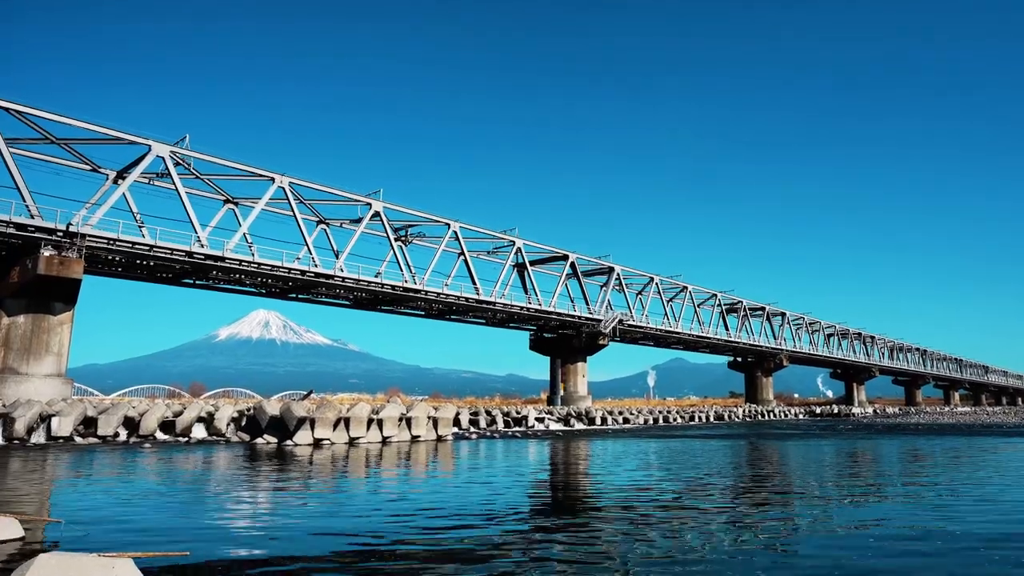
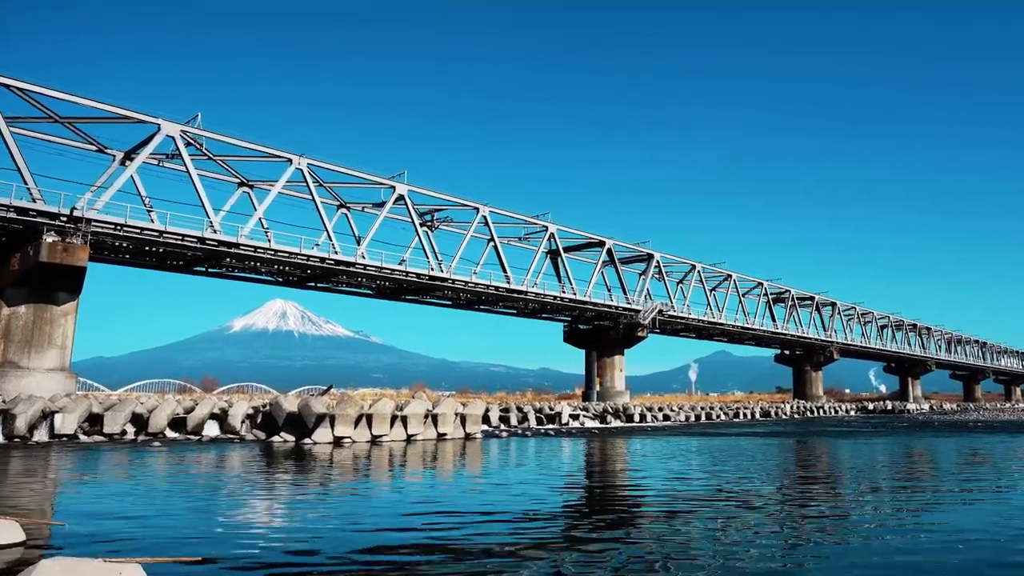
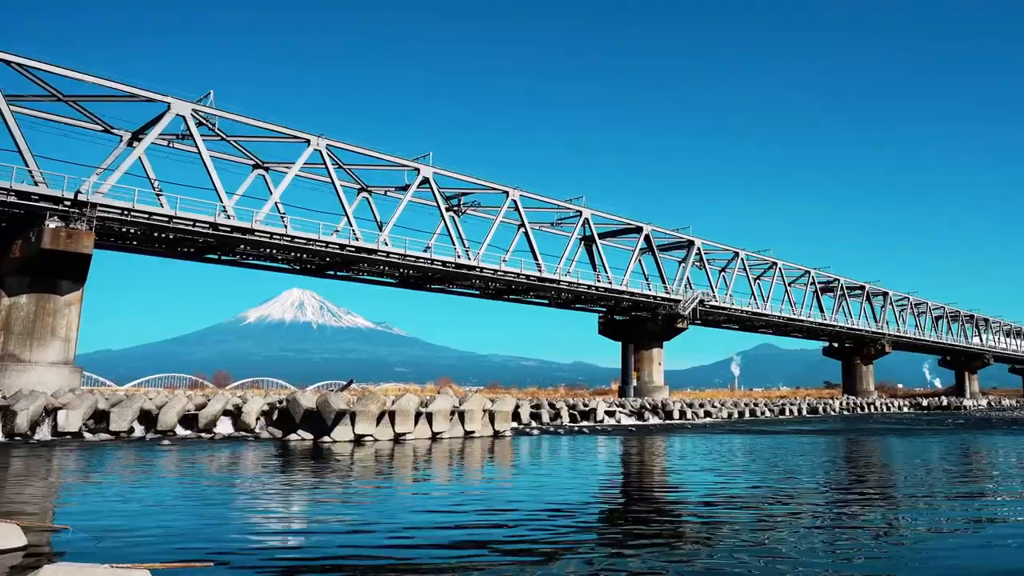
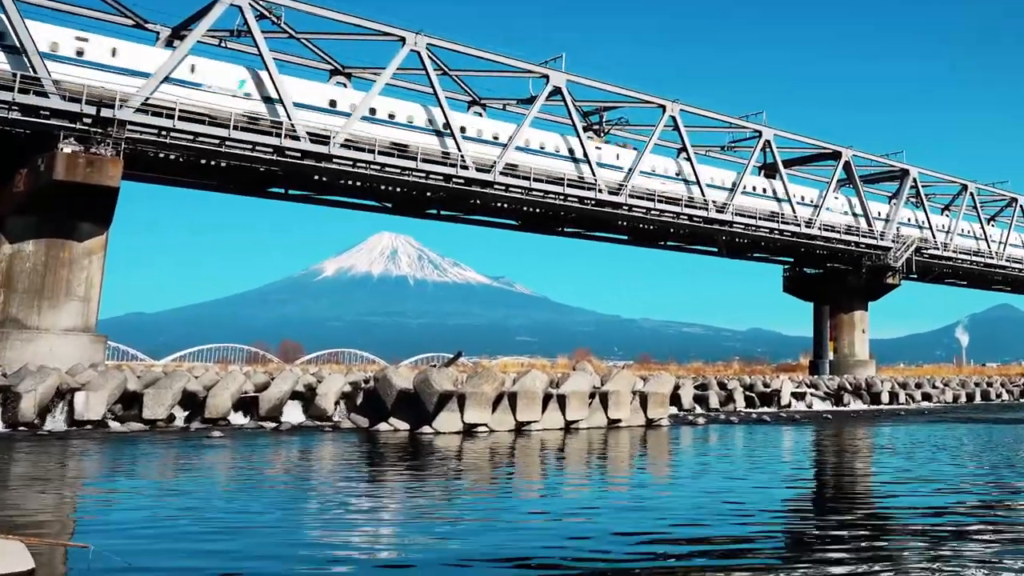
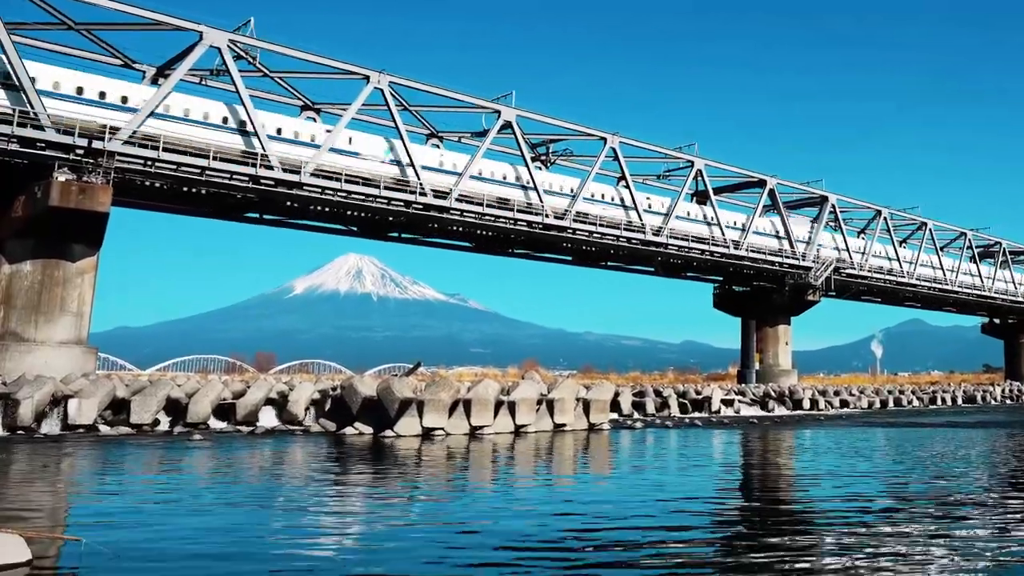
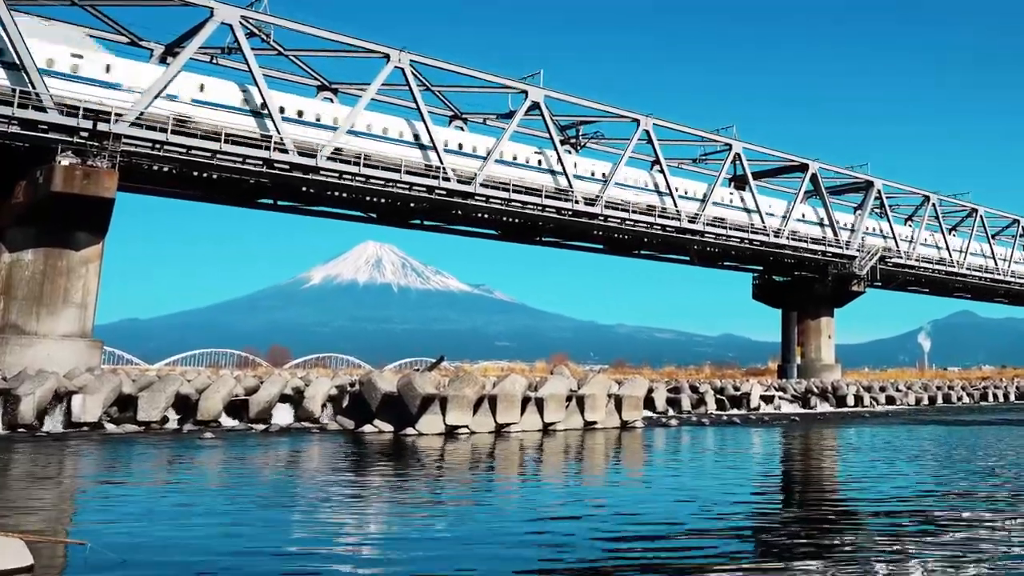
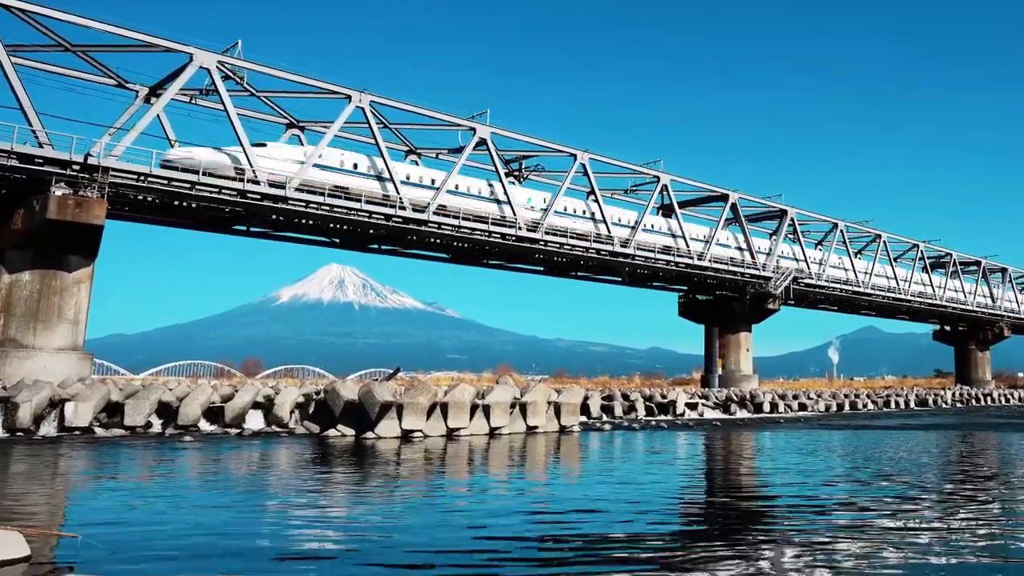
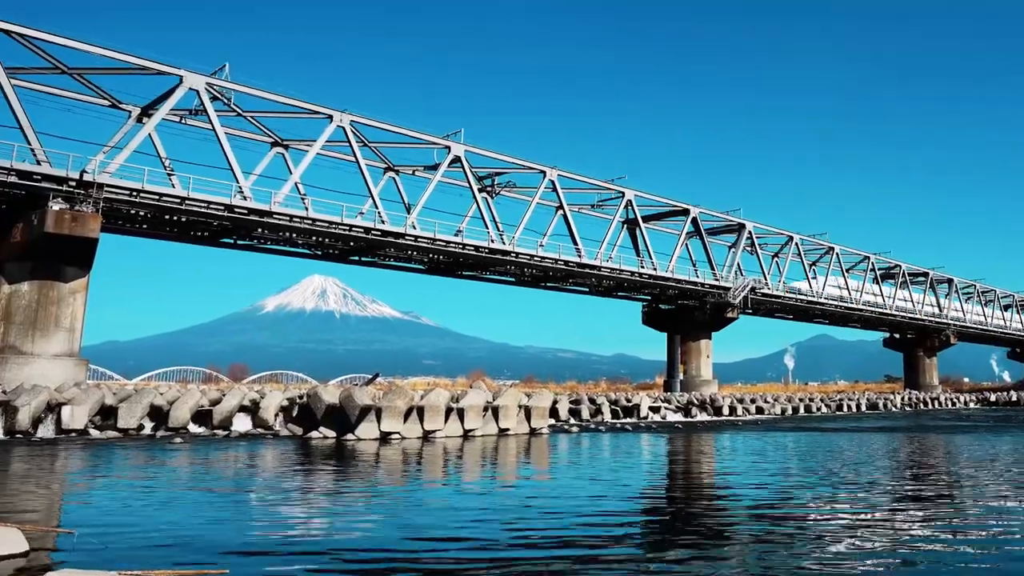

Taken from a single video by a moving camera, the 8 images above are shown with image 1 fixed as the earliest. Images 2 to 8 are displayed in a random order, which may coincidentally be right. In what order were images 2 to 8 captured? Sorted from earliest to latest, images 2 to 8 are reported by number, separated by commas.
2, 3, 8, 7, 5, 6, 4
